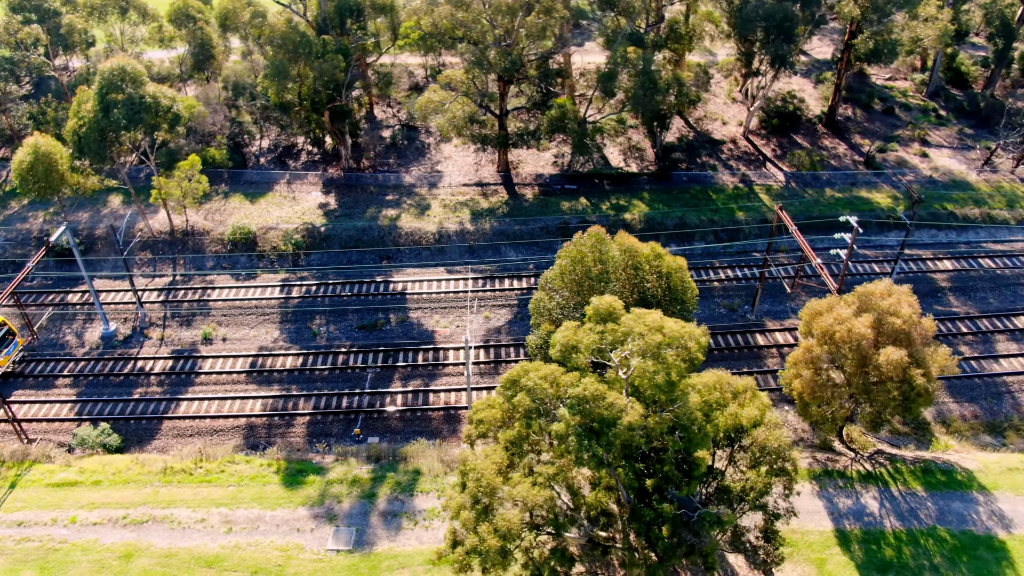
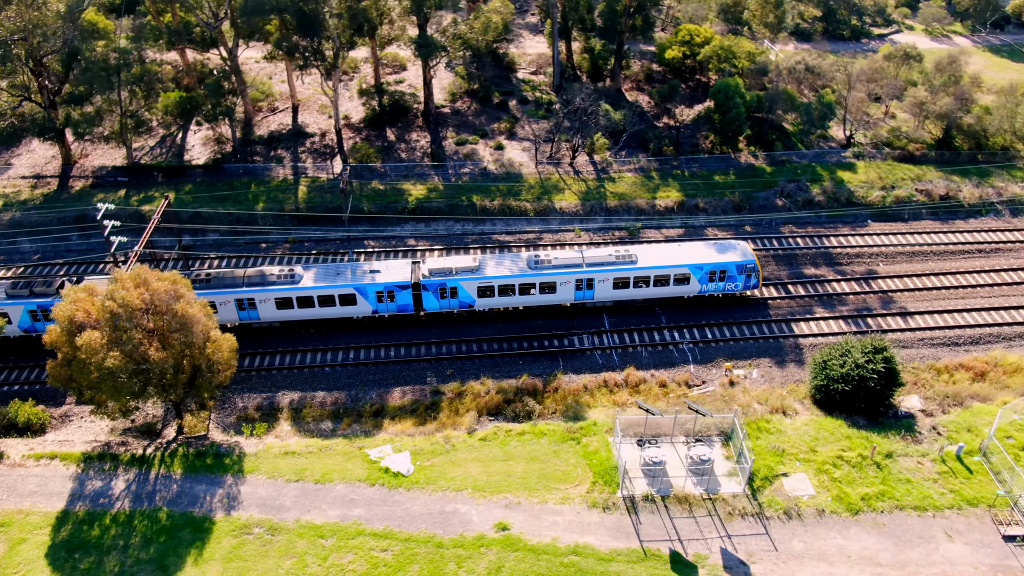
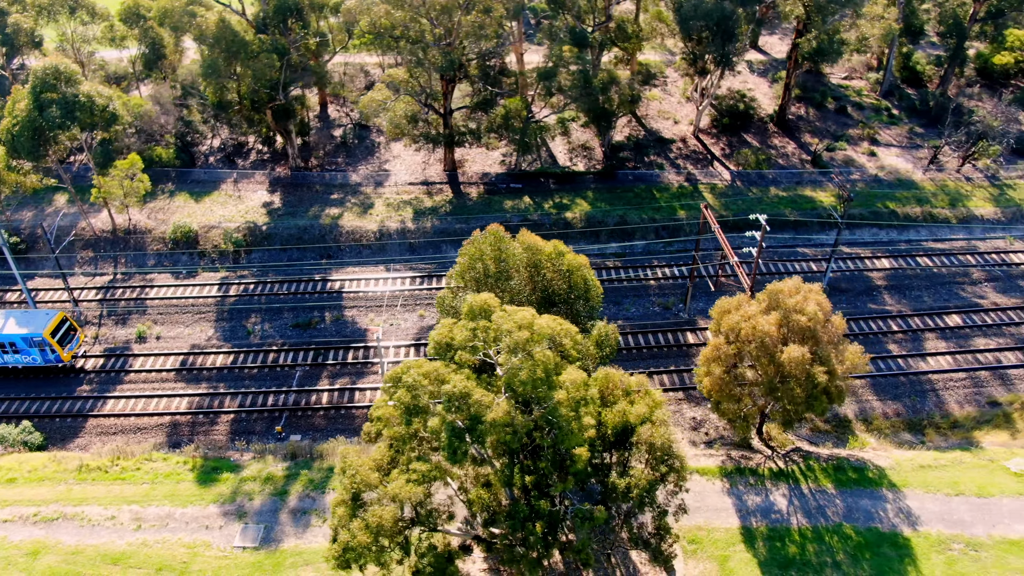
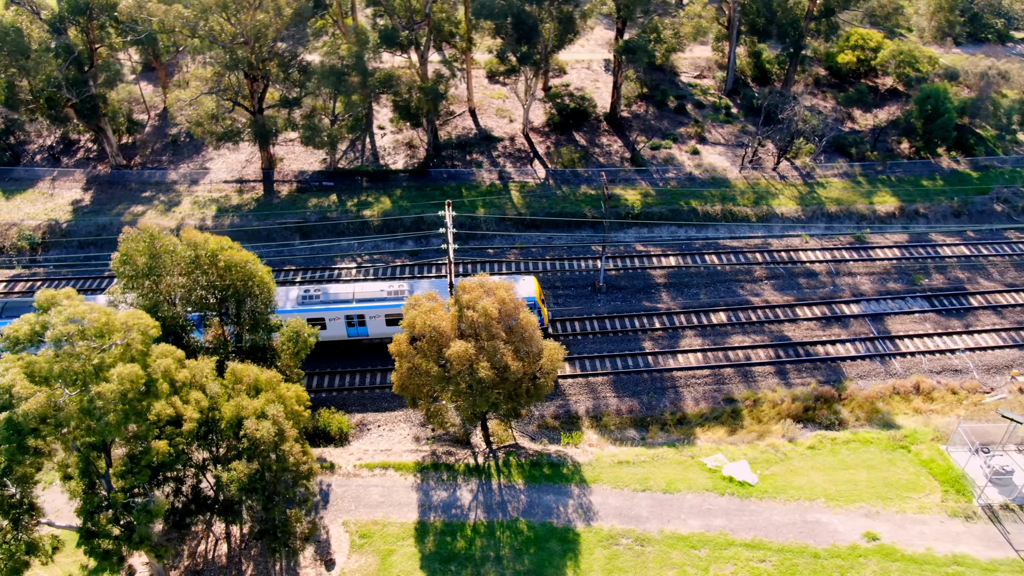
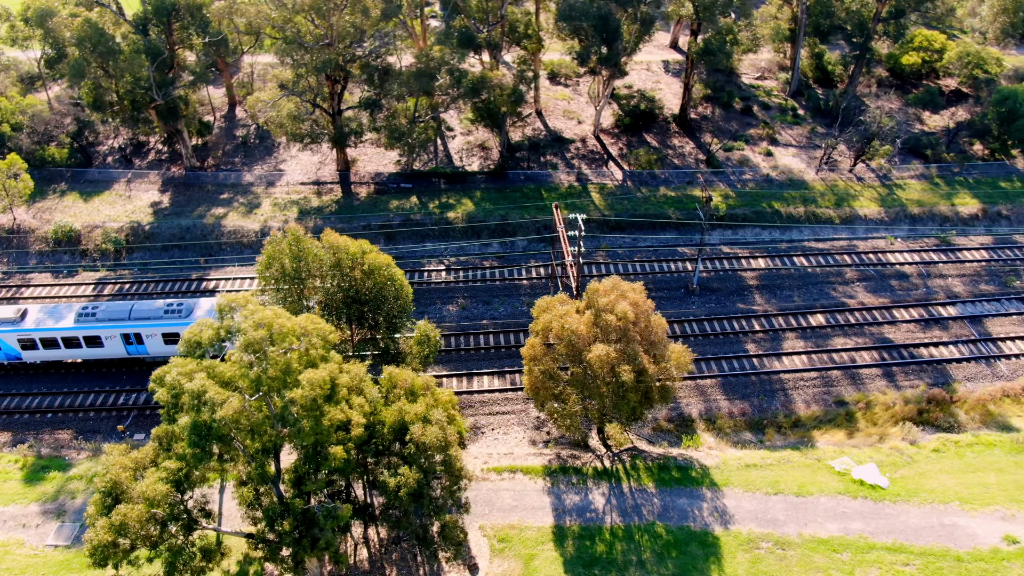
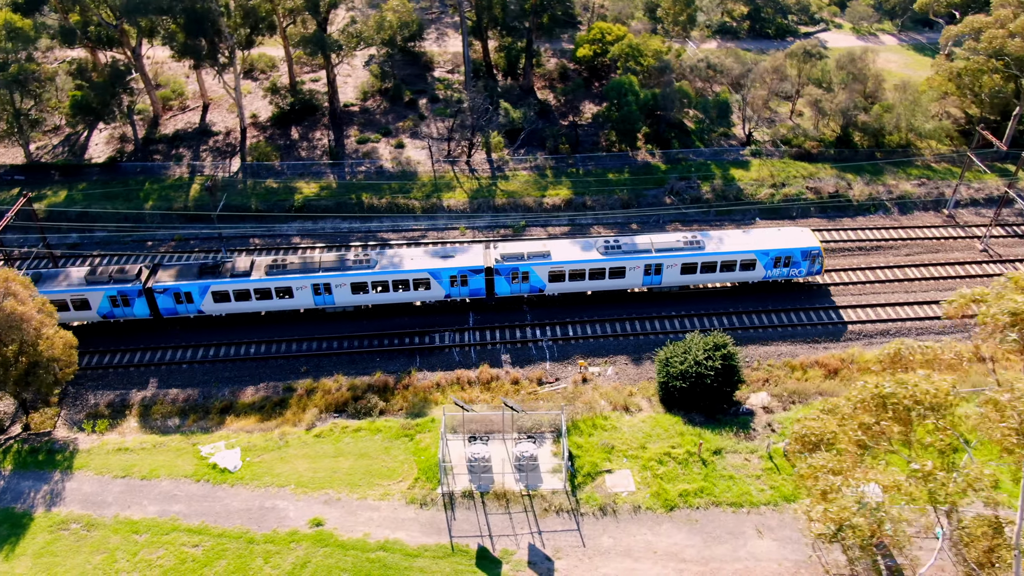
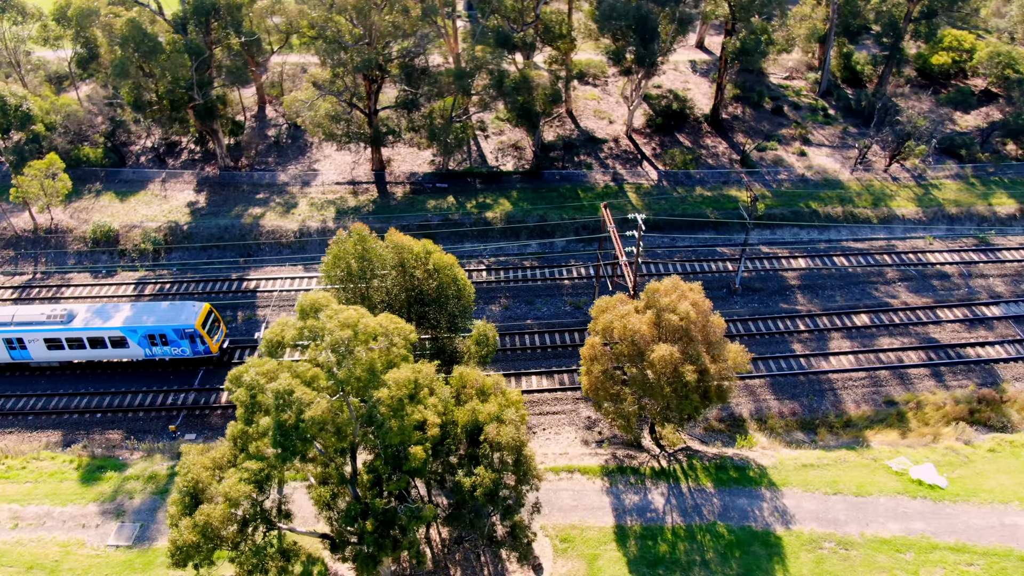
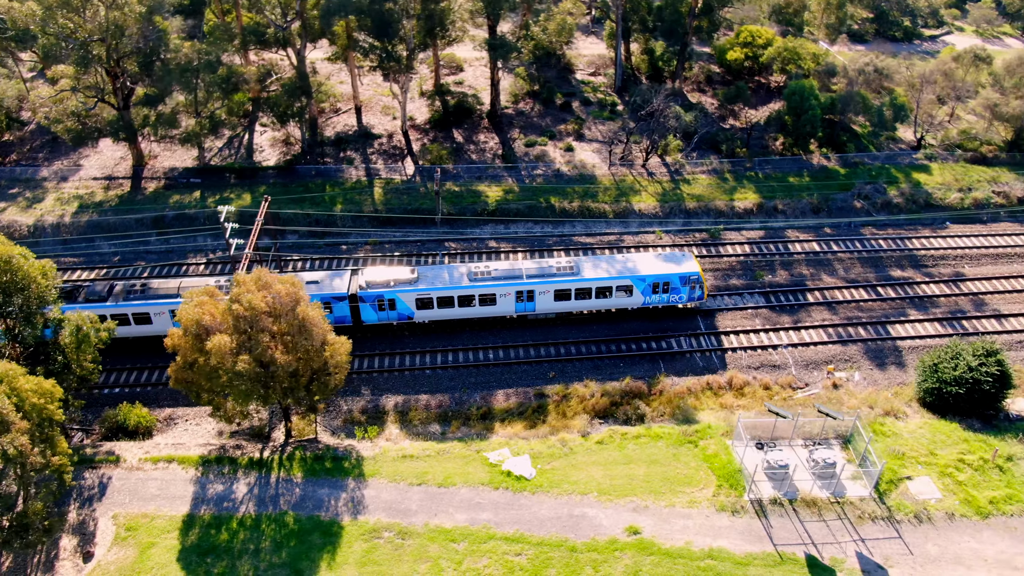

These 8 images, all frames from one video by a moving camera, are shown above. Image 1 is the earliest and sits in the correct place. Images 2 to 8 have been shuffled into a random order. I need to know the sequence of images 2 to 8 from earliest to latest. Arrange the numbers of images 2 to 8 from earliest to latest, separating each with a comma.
3, 7, 5, 4, 8, 2, 6
